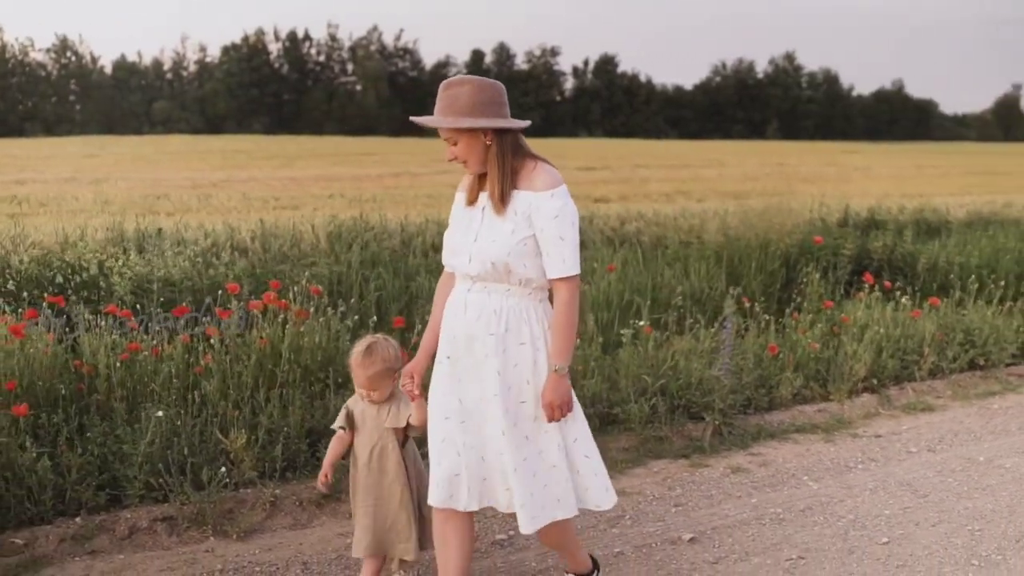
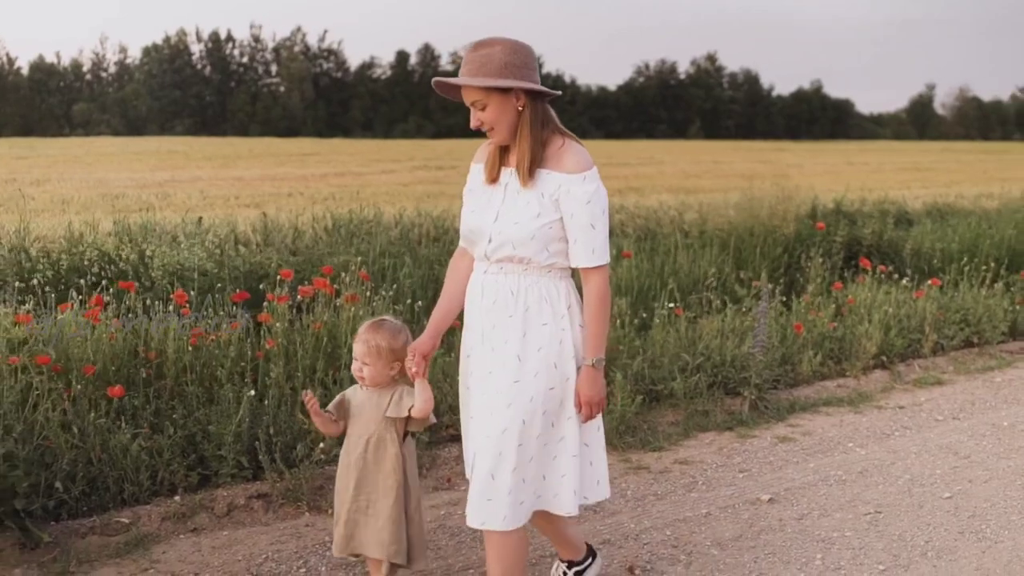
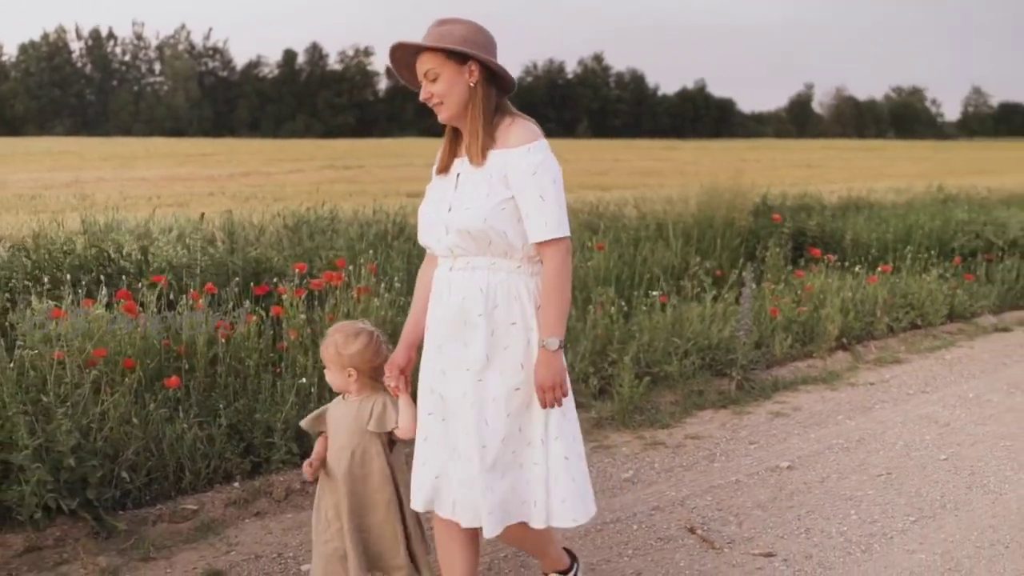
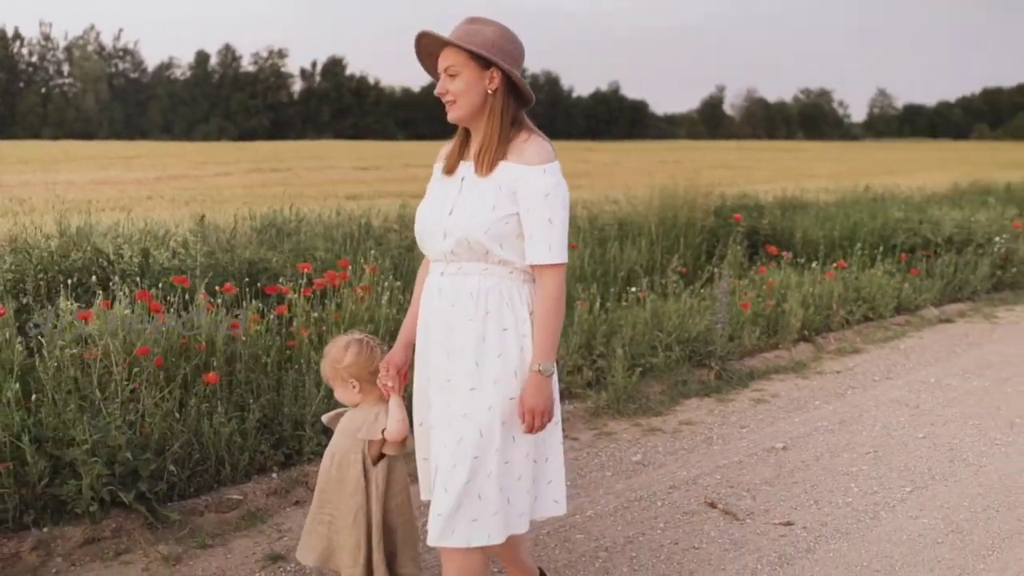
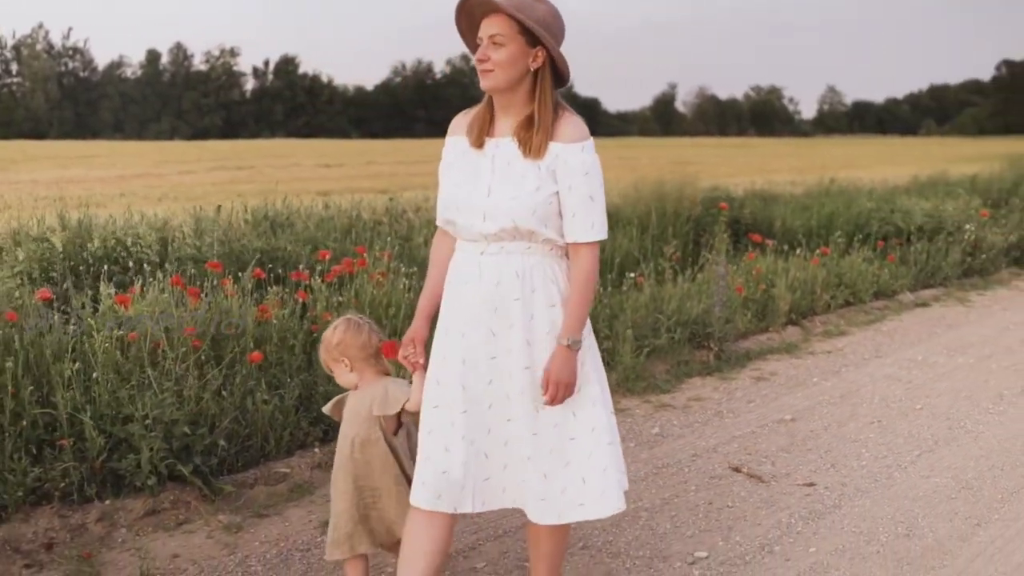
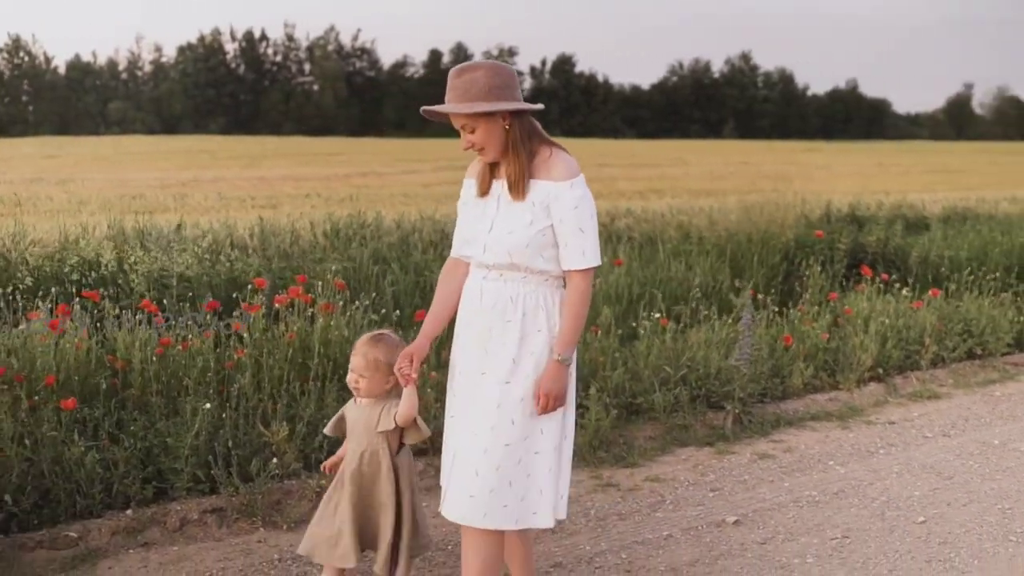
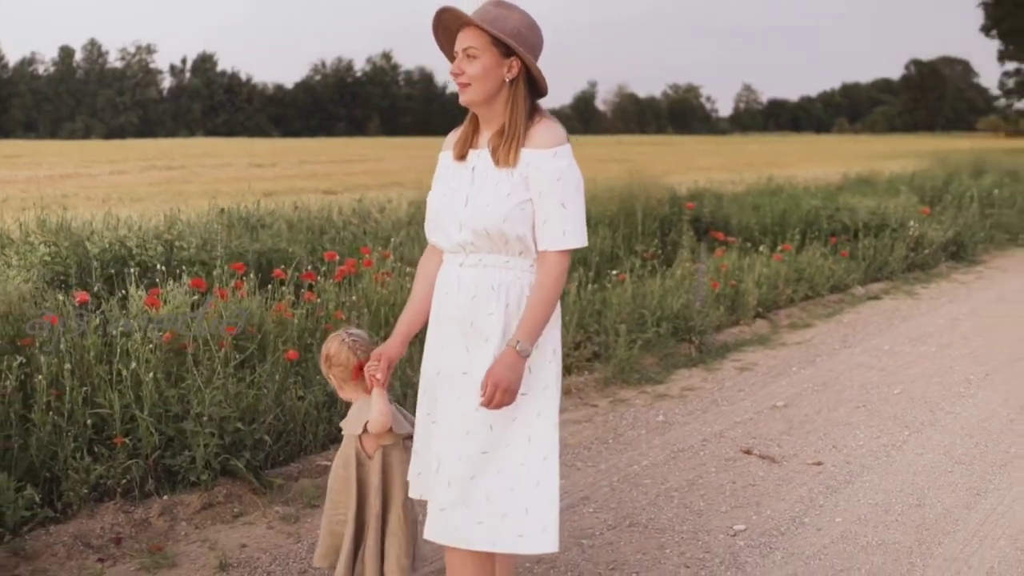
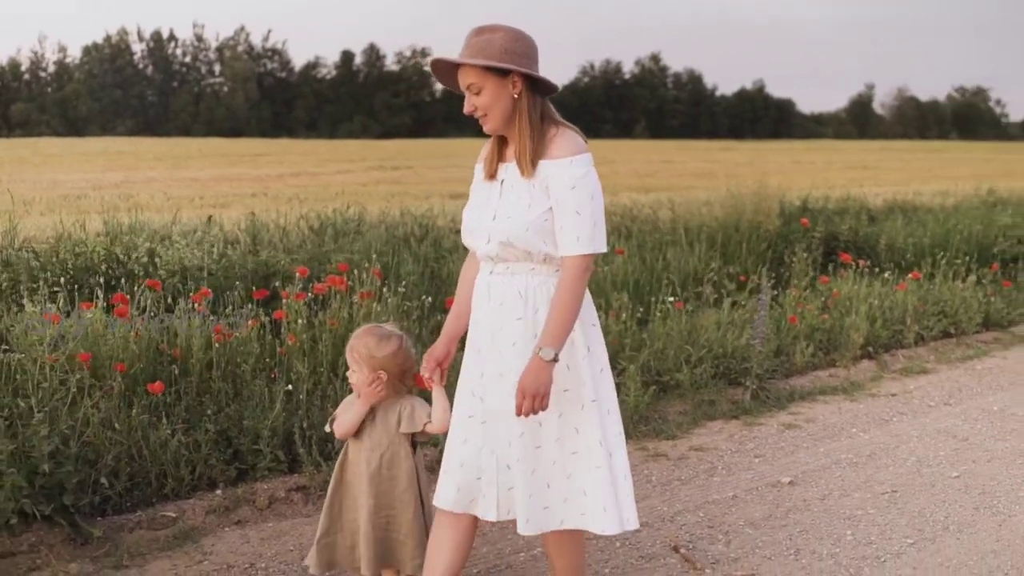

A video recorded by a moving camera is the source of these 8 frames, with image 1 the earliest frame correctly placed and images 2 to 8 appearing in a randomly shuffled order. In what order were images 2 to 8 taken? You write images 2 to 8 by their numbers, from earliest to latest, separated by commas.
6, 2, 8, 3, 4, 5, 7
